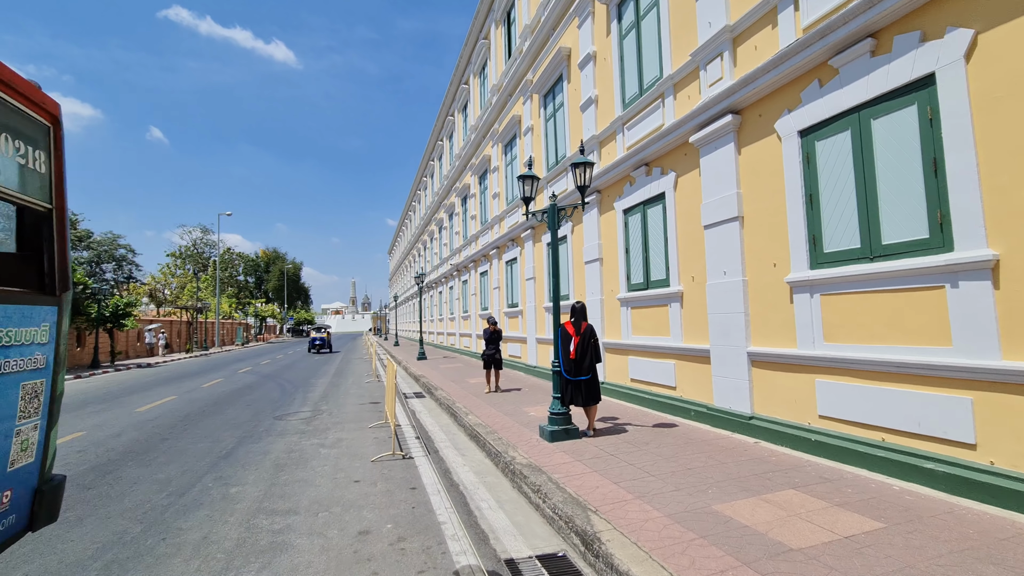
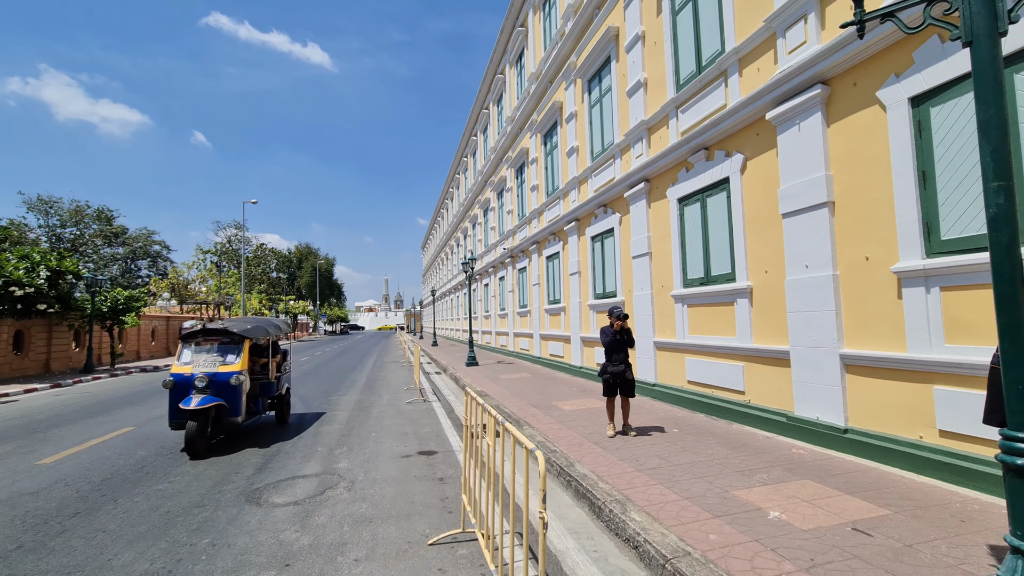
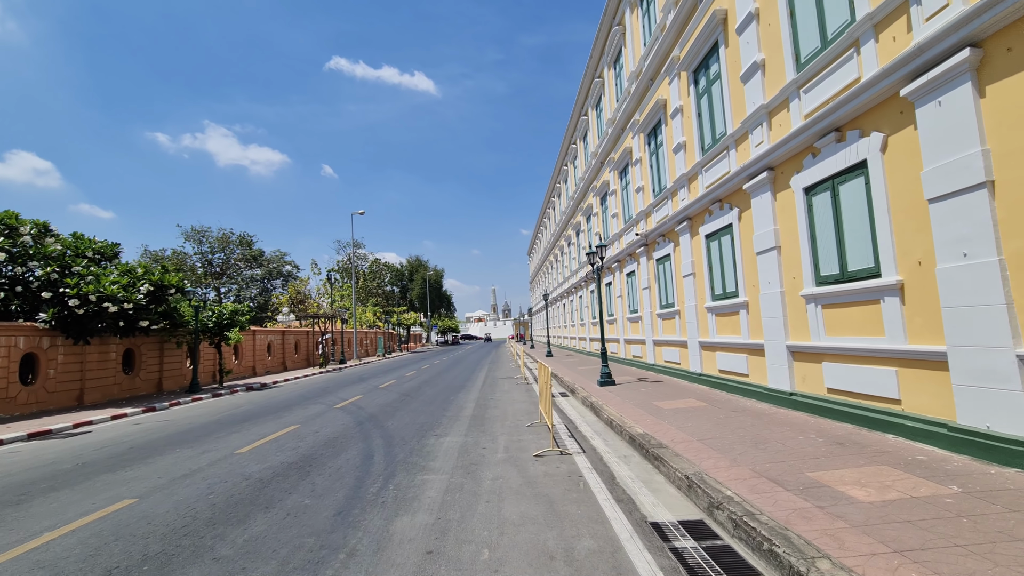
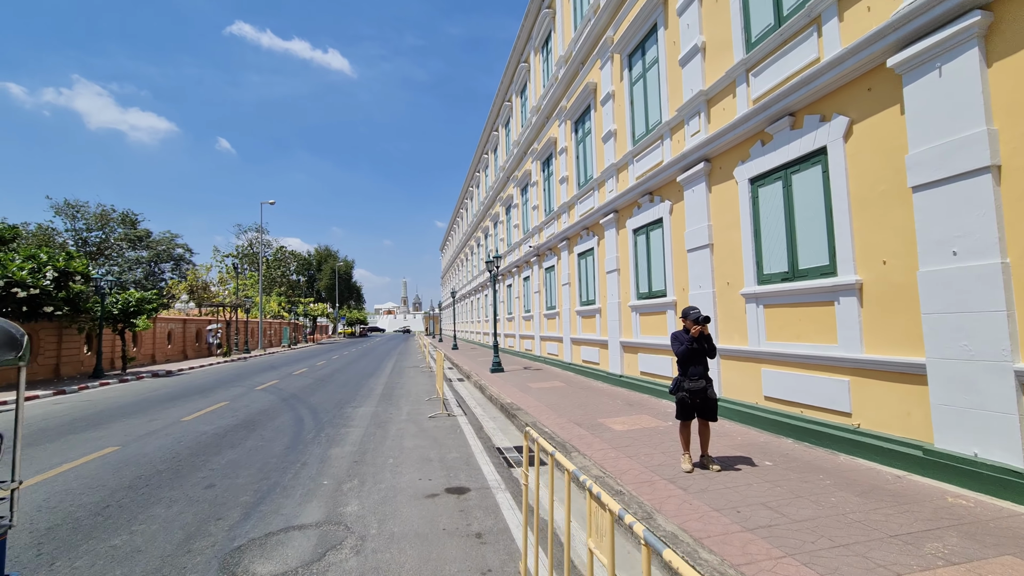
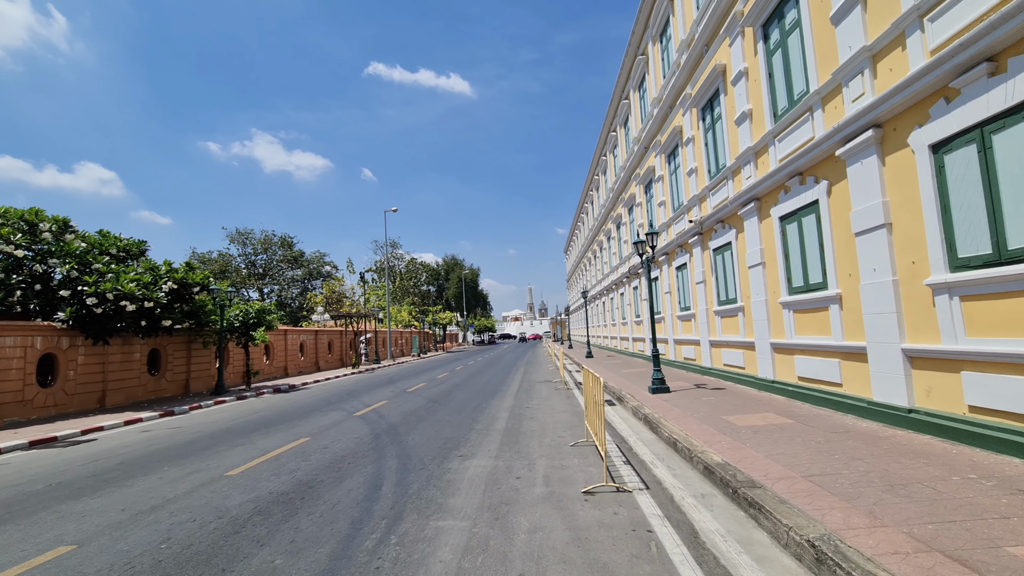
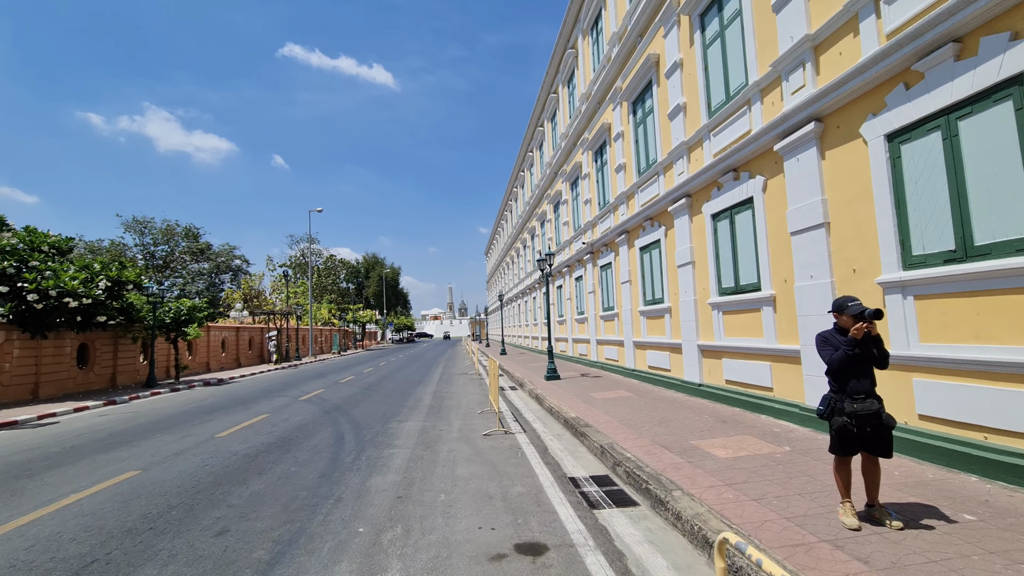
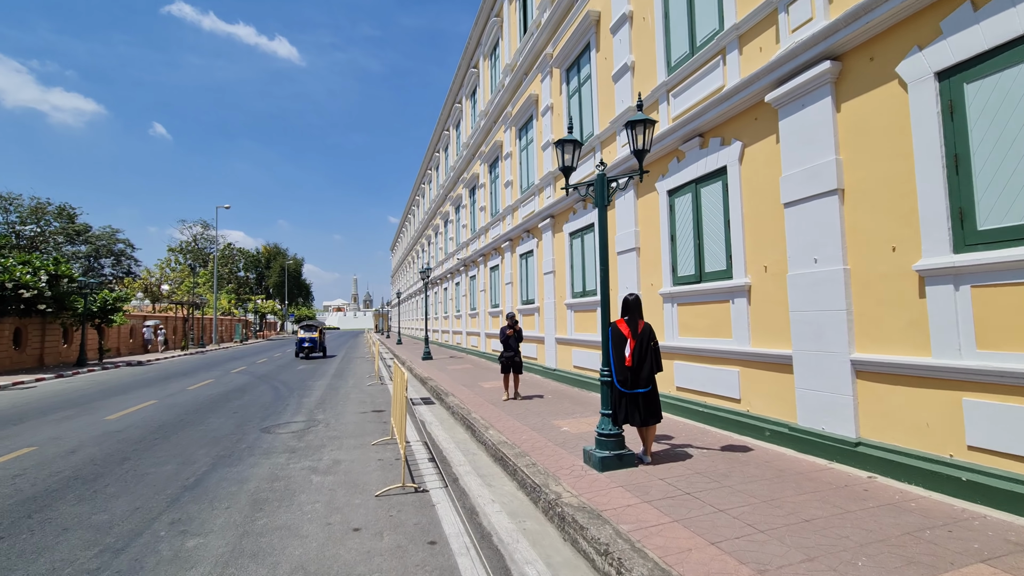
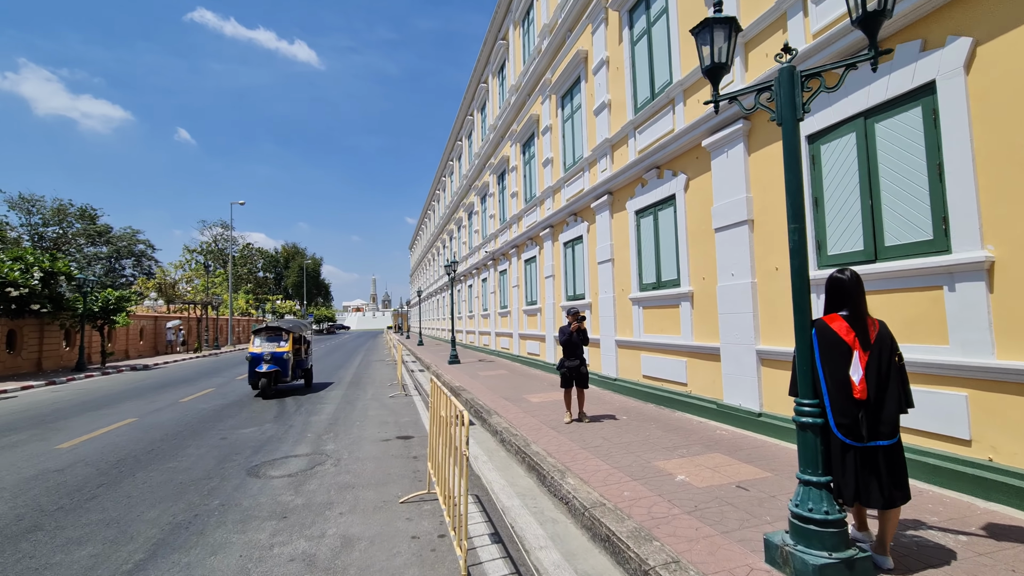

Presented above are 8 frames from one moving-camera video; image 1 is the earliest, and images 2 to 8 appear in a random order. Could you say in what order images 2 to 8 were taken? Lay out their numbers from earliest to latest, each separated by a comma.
7, 8, 2, 4, 6, 3, 5
